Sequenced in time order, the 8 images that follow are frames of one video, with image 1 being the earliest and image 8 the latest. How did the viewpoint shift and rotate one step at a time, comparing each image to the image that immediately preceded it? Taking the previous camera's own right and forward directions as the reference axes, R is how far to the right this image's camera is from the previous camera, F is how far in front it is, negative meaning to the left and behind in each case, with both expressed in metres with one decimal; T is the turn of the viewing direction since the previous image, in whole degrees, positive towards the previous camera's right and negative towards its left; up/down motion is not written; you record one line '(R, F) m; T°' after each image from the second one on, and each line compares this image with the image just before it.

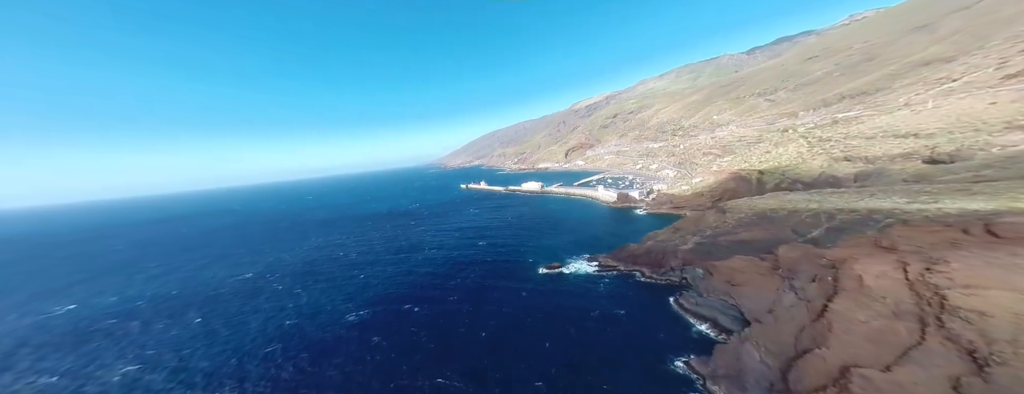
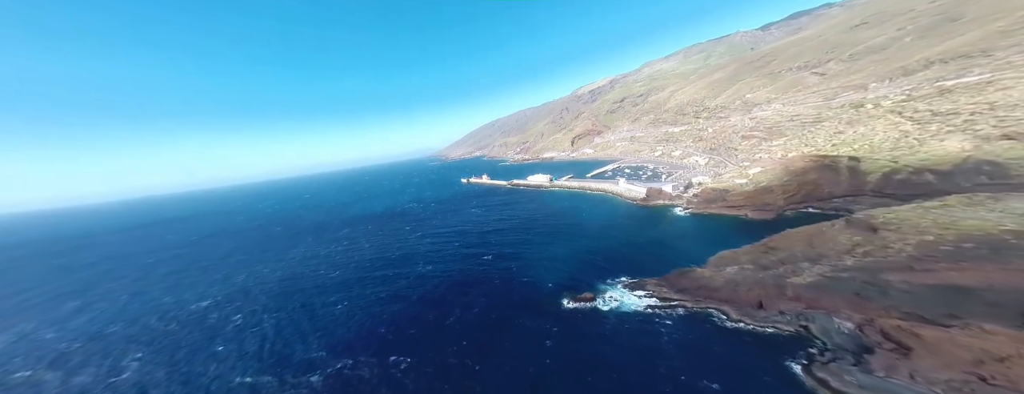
(-2.0, +10.5) m; 0°
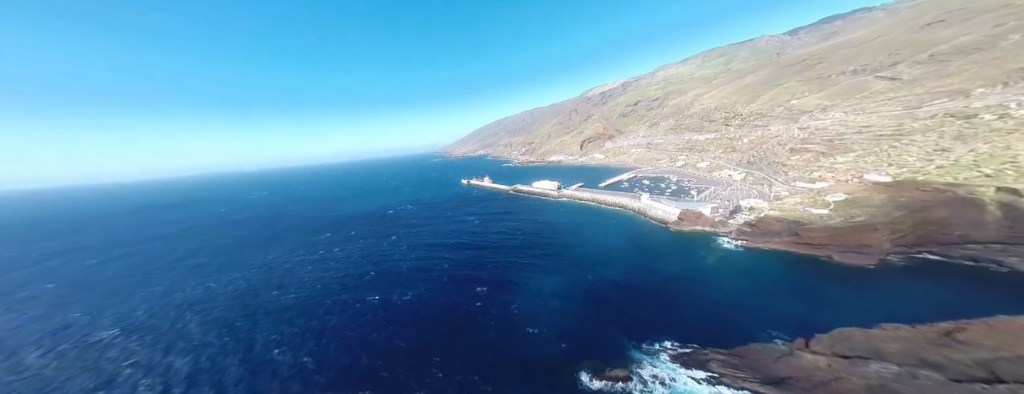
(0.0, +9.7) m; -1°
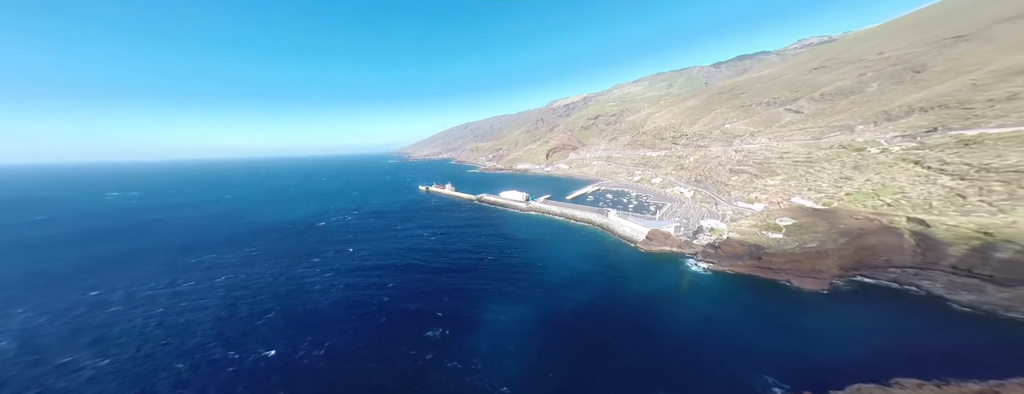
(-3.2, +3.4) m; +10°
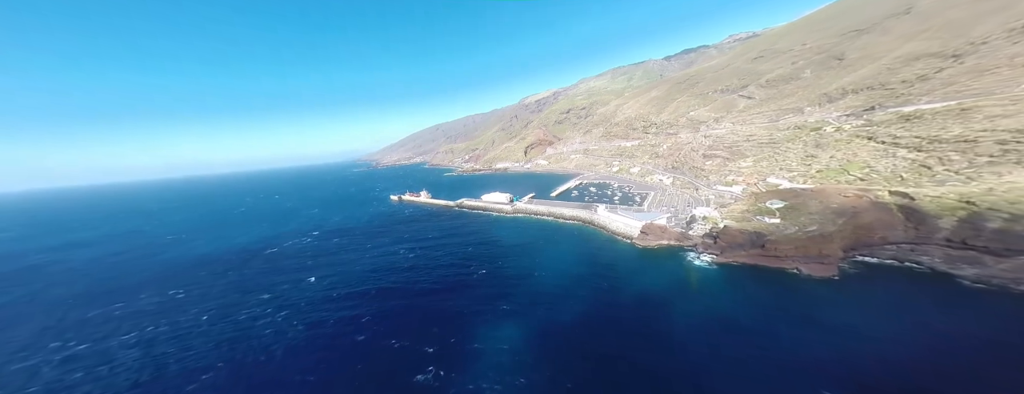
(-6.8, +3.1) m; +7°
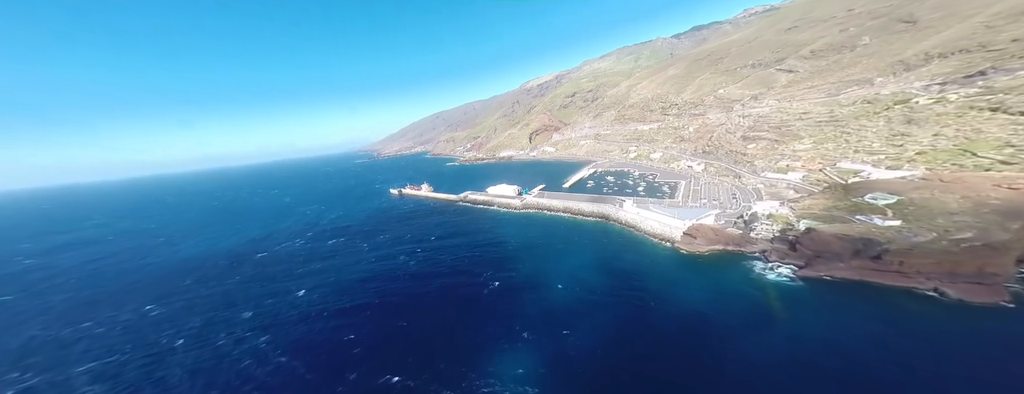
(-2.0, +10.3) m; -1°
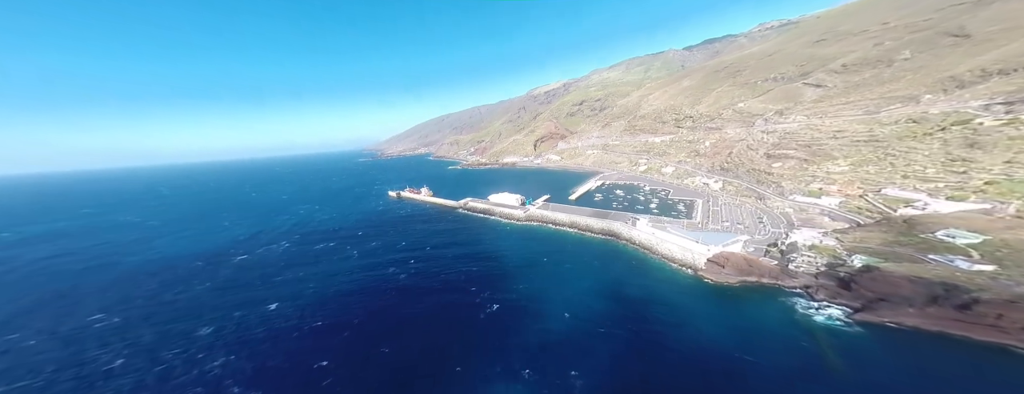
(+1.5, +4.9) m; -1°
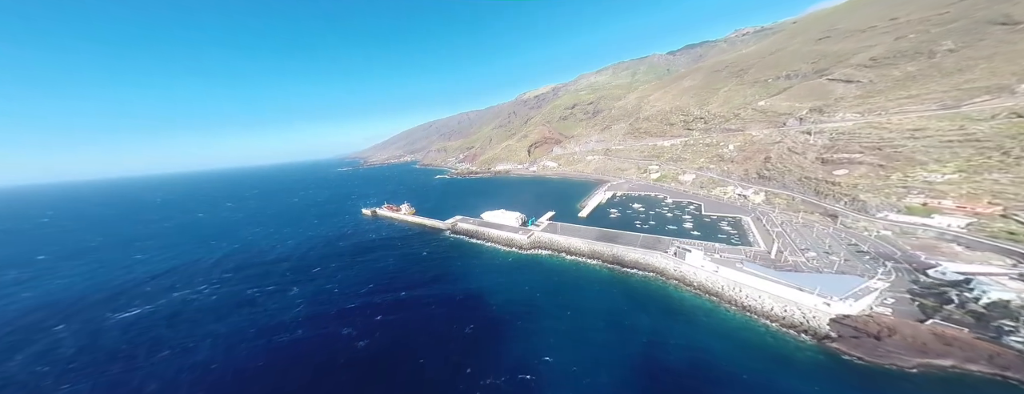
(-4.1, +17.1) m; +4°
